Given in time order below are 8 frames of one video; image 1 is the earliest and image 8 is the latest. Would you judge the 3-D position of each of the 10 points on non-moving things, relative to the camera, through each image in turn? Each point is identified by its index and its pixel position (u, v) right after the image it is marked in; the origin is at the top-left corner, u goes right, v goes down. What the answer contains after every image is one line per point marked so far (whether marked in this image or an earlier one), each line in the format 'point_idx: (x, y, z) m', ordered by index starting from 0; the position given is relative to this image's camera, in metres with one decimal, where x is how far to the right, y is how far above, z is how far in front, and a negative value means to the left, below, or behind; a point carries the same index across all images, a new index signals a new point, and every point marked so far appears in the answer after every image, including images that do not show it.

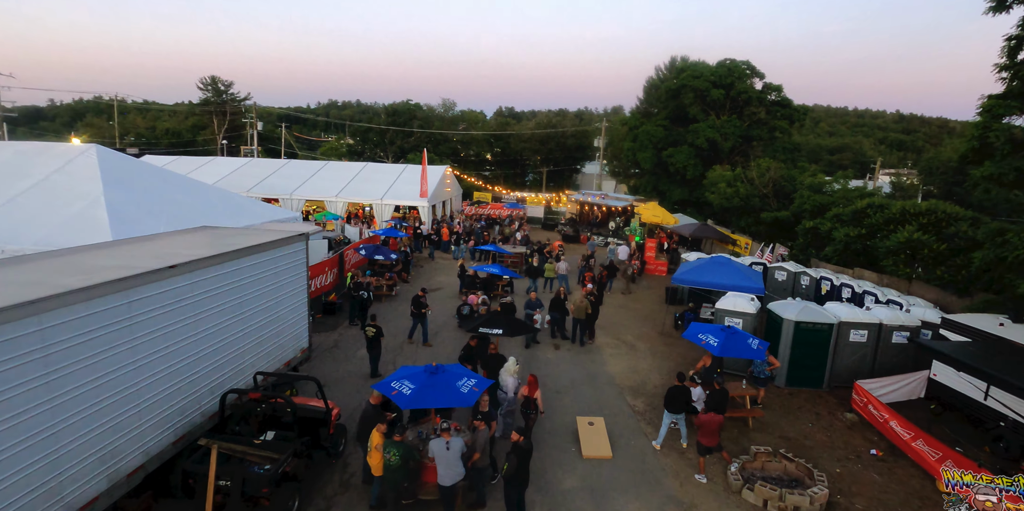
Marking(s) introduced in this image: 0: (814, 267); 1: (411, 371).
0: (+10.5, -0.4, +17.7) m
1: (-1.5, -1.7, +7.2) m
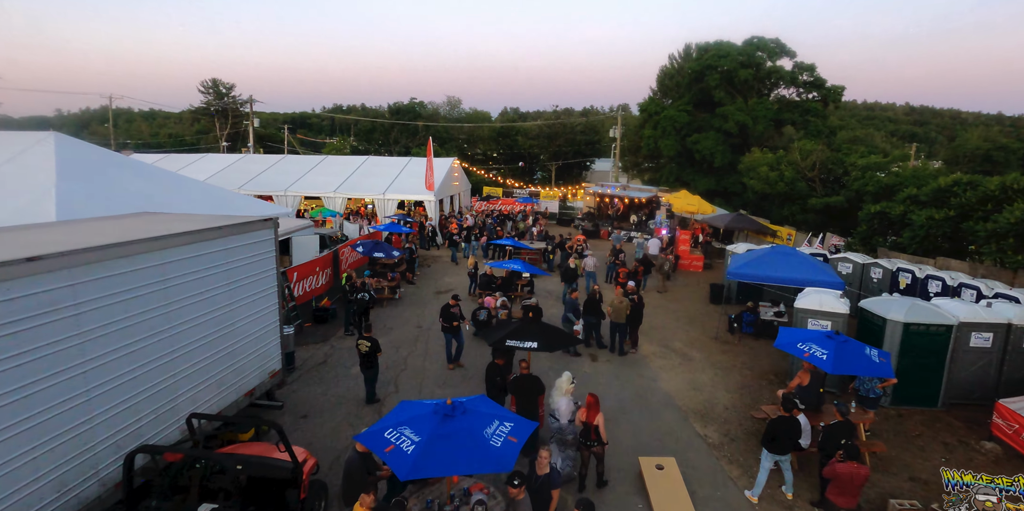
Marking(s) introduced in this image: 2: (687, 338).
0: (+11.2, 0.0, +15.2) m
1: (-0.9, -1.5, +4.9) m
2: (+4.4, -2.1, +12.5) m
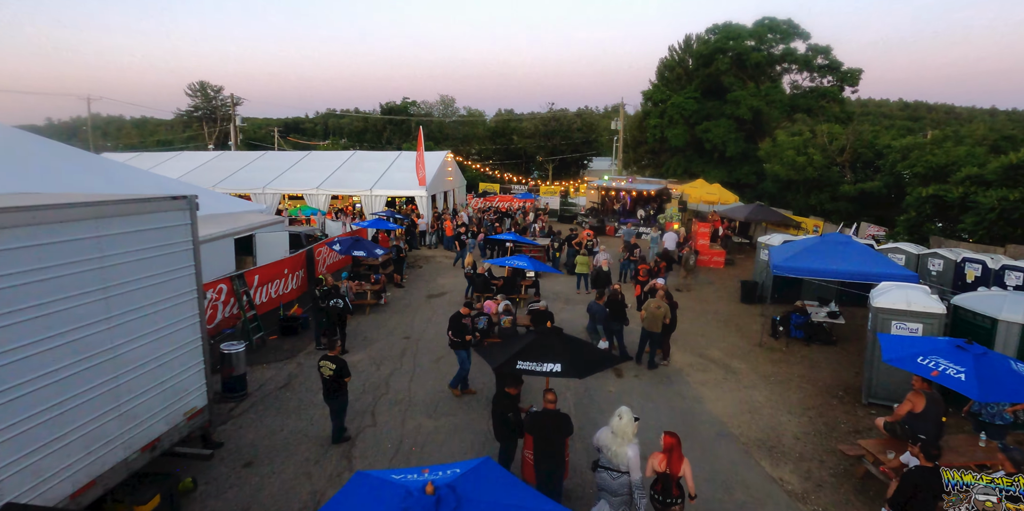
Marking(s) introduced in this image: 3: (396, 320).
0: (+11.2, +0.2, +13.2) m
1: (-0.8, -1.4, +2.8) m
2: (+4.5, -1.9, +10.5) m
3: (-2.8, -1.6, +12.2) m
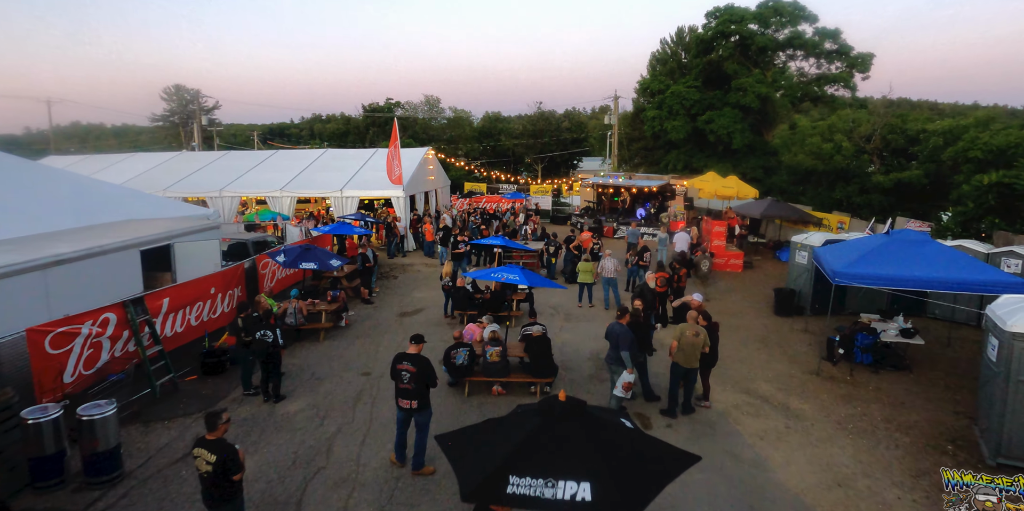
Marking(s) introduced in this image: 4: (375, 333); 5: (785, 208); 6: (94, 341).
0: (+11.0, +0.3, +11.1) m
1: (-0.8, -1.5, +0.5) m
2: (+4.3, -2.0, +8.3) m
3: (-3.0, -1.8, +9.8) m
4: (-2.9, -1.6, +10.7) m
5: (+9.9, +1.7, +18.1) m
6: (-5.6, -1.1, +6.7) m
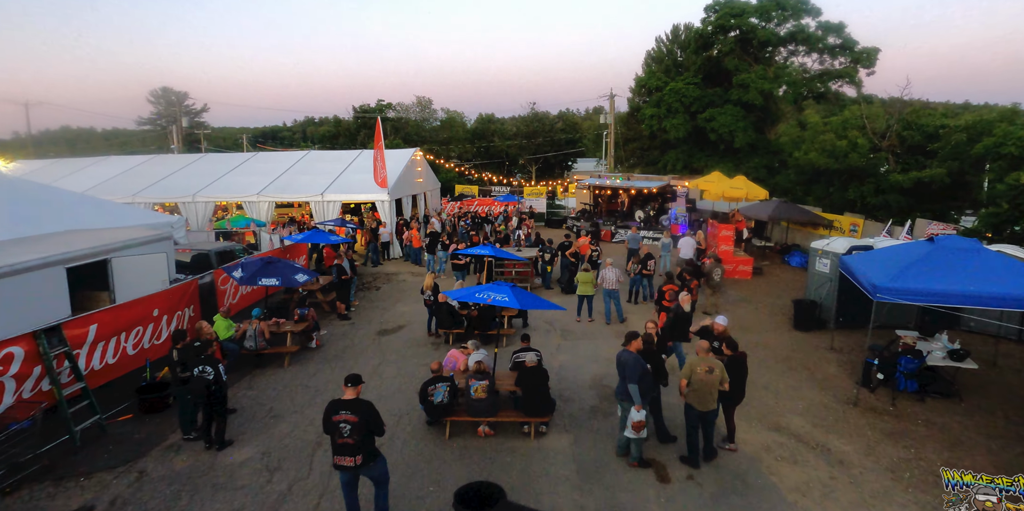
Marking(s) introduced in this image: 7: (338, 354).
0: (+10.8, +0.1, +10.1) m
1: (-0.9, -1.7, -0.7) m
2: (+4.2, -2.1, +7.2) m
3: (-3.2, -2.0, +8.6) m
4: (-3.1, -1.9, +9.5) m
5: (+9.6, +1.5, +17.0) m
6: (-5.8, -1.4, +5.5) m
7: (-3.3, -1.9, +9.5) m
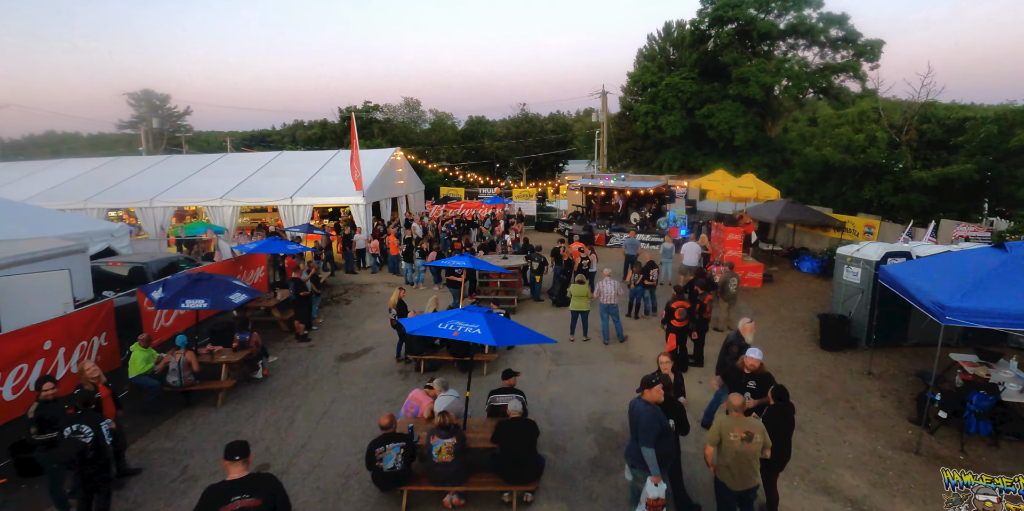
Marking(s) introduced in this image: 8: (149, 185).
0: (+10.4, 0.0, +8.8) m
1: (-1.0, -1.9, -2.2) m
2: (+3.9, -2.3, +5.8) m
3: (-3.4, -2.2, +7.1) m
4: (-3.4, -2.1, +8.0) m
5: (+9.2, +1.4, +15.7) m
6: (-6.0, -1.6, +4.0) m
7: (-3.6, -2.1, +8.0) m
8: (-13.8, +2.7, +19.2) m
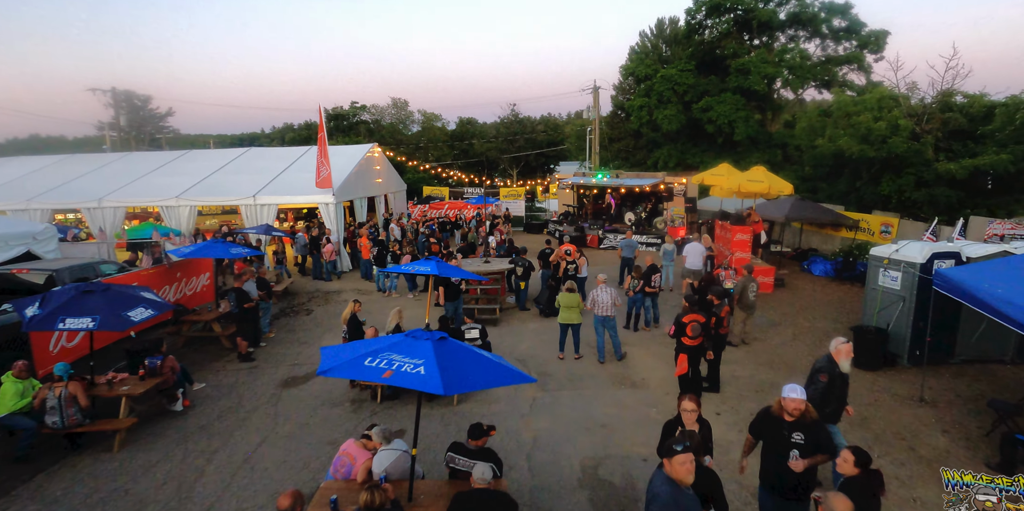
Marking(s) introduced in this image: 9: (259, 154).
0: (+10.1, 0.0, +7.5) m
1: (-1.2, -1.9, -3.6) m
2: (+3.6, -2.3, +4.4) m
3: (-3.7, -2.3, +5.6) m
4: (-3.7, -2.2, +6.5) m
5: (+8.7, +1.3, +14.4) m
6: (-6.2, -1.7, +2.4) m
7: (-3.9, -2.2, +6.5) m
8: (-14.3, +2.5, +17.5) m
9: (-9.7, +3.9, +19.3) m
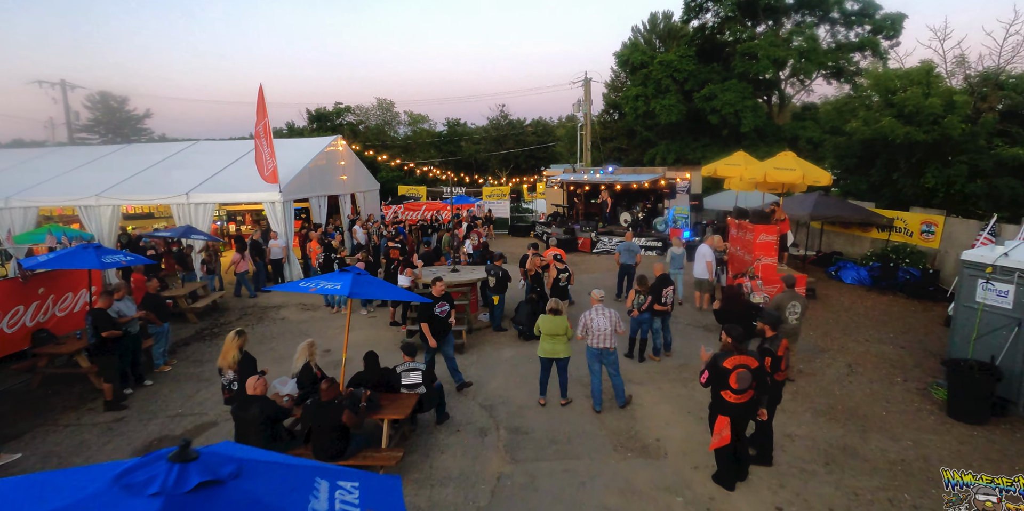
0: (+9.7, 0.0, +5.4) m
1: (-1.5, -1.9, -5.9) m
2: (+3.2, -2.3, +2.2) m
3: (-4.1, -2.4, +3.3) m
4: (-4.1, -2.3, +4.2) m
5: (+8.2, +1.2, +12.4) m
6: (-6.6, -1.7, +0.1) m
7: (-4.3, -2.3, +4.2) m
8: (-14.9, +2.3, +15.1) m
9: (-10.3, +3.7, +17.0) m
